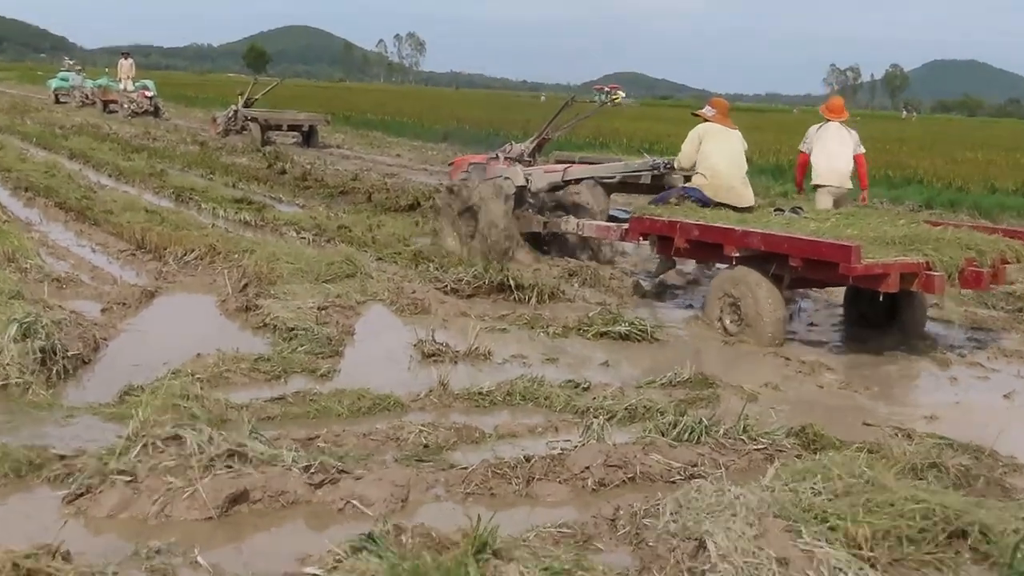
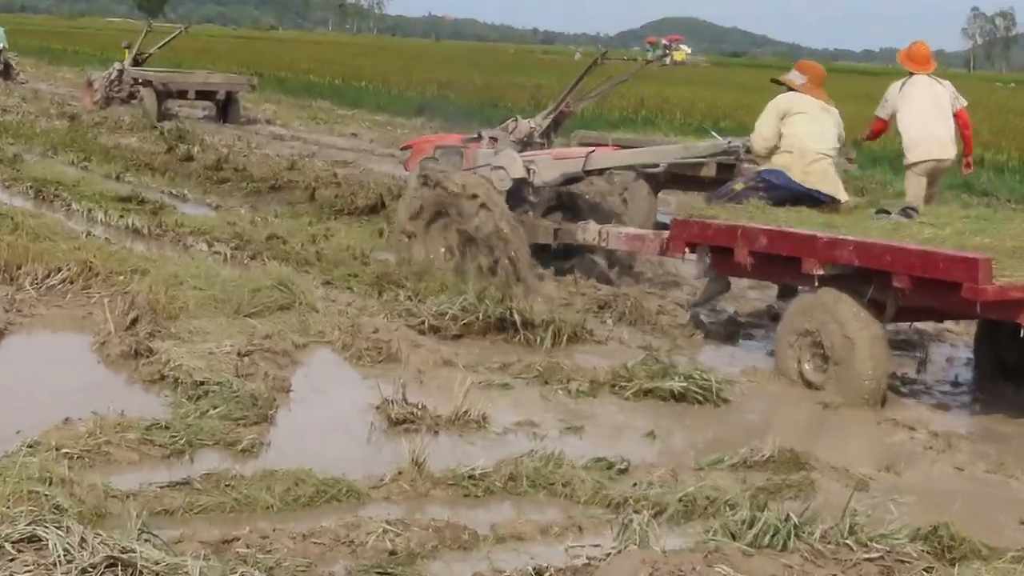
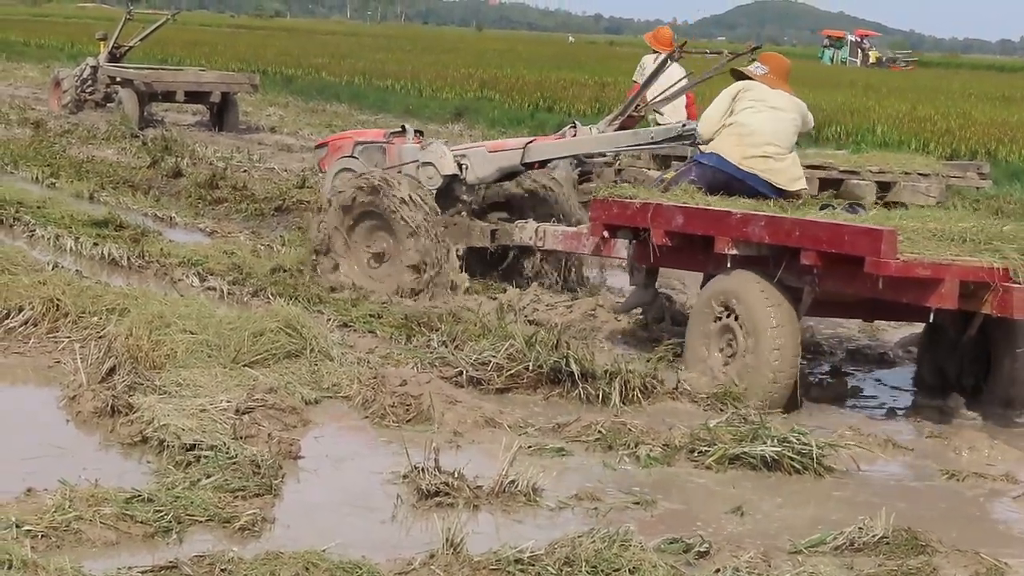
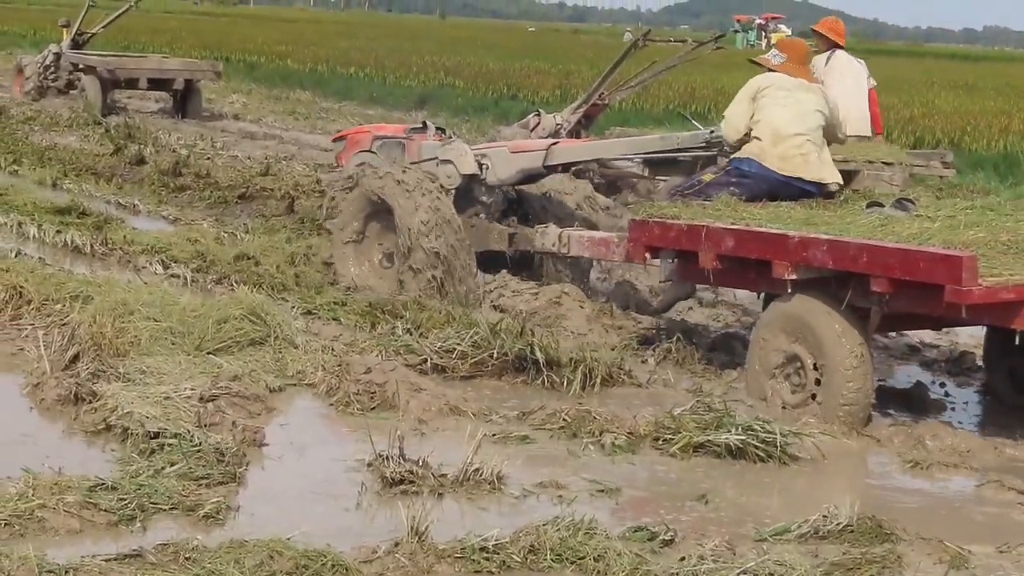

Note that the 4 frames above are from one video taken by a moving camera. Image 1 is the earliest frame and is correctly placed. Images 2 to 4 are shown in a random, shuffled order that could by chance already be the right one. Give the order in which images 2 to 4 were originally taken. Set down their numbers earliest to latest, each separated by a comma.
2, 4, 3
